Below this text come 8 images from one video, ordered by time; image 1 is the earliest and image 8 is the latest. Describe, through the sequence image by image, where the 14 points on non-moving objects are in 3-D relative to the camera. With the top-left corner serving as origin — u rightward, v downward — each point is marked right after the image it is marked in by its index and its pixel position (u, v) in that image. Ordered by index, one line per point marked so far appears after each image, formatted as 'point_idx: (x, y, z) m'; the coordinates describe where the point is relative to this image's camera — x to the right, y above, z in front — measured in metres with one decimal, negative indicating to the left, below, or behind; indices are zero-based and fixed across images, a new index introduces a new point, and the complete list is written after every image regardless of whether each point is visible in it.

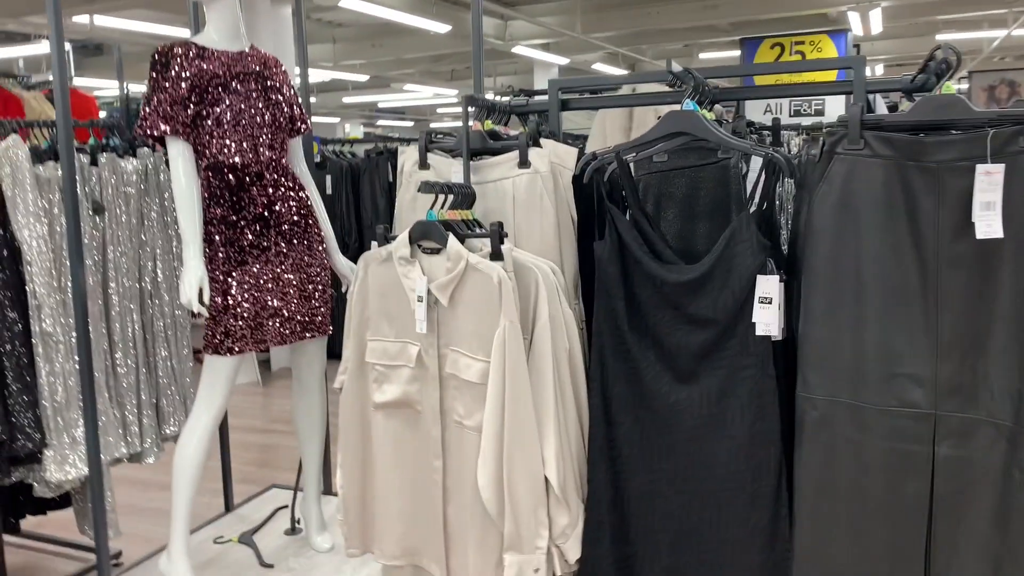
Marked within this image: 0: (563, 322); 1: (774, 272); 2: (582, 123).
0: (+0.1, -0.1, +1.6) m
1: (+0.5, 0.0, +1.5) m
2: (+0.5, +0.9, +4.4) m
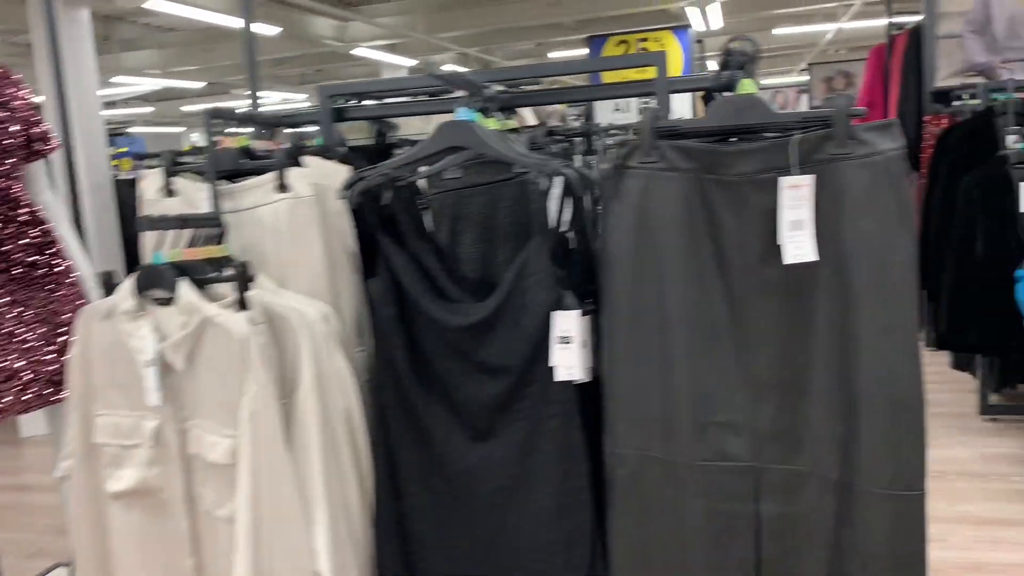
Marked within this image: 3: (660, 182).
0: (-0.3, -0.1, +1.3) m
1: (+0.1, 0.0, +1.3) m
2: (-0.3, +0.9, +4.2) m
3: (+0.2, +0.1, +1.2) m
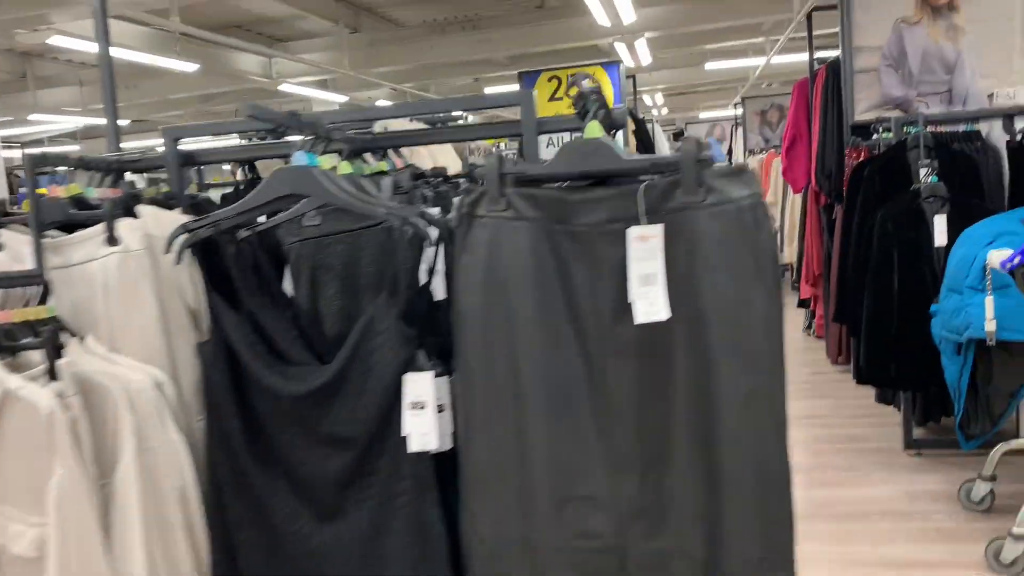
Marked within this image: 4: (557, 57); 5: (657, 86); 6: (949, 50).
0: (-0.5, -0.2, +1.2) m
1: (-0.1, -0.1, +1.2) m
2: (-0.7, +0.7, +4.0) m
3: (0.0, +0.1, +1.1) m
4: (+0.4, +2.2, +8.3) m
5: (+1.8, +2.5, +10.8) m
6: (+2.2, +1.2, +4.3) m
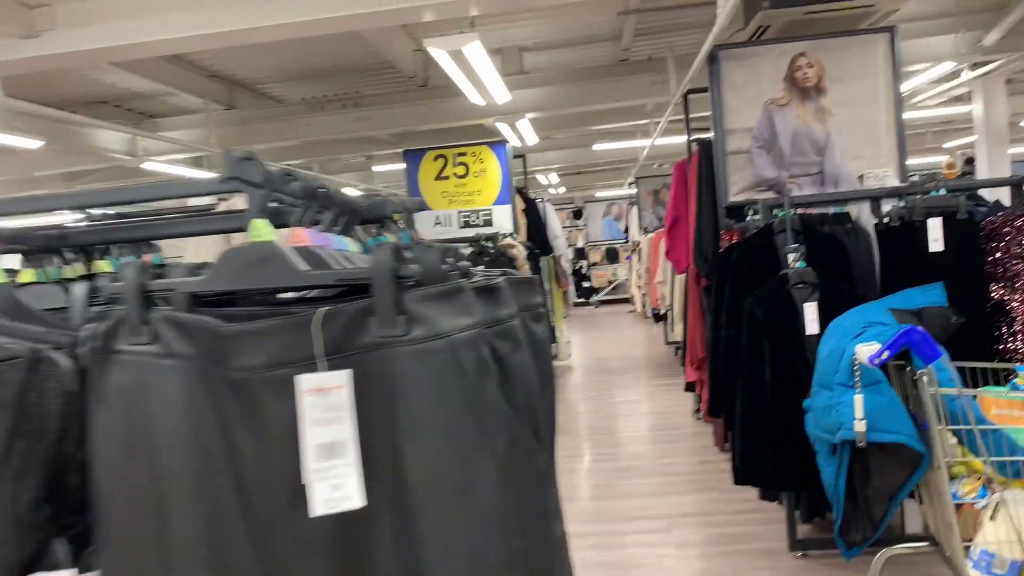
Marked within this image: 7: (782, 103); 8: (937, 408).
0: (-0.8, -0.4, +0.8) m
1: (-0.4, -0.3, +0.8) m
2: (-1.3, +0.3, +3.7) m
3: (-0.3, -0.1, +0.7) m
4: (-0.7, +1.4, +8.2) m
5: (+0.5, +1.5, +10.8) m
6: (+1.5, +0.8, +4.3) m
7: (+1.4, +0.9, +4.3) m
8: (+1.1, -0.3, +2.2) m
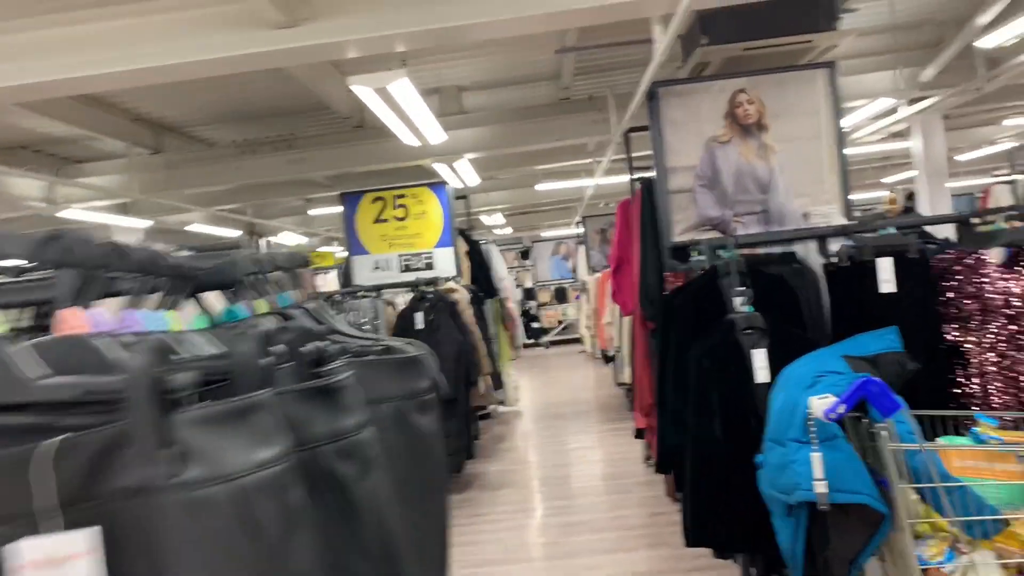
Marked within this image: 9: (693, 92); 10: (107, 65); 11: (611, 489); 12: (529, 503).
0: (-0.9, -0.5, +0.5) m
1: (-0.5, -0.3, +0.6) m
2: (-1.5, 0.0, +3.4) m
3: (-0.4, -0.1, +0.5) m
4: (-1.2, +1.0, +8.0) m
5: (-0.2, +1.0, +10.6) m
6: (+1.2, +0.6, +4.2) m
7: (+1.0, +0.7, +4.2) m
8: (+0.9, -0.4, +2.1) m
9: (+0.9, +1.0, +4.2) m
10: (-1.6, +0.9, +3.4) m
11: (+0.6, -1.2, +5.4) m
12: (+0.1, -1.3, +5.3) m
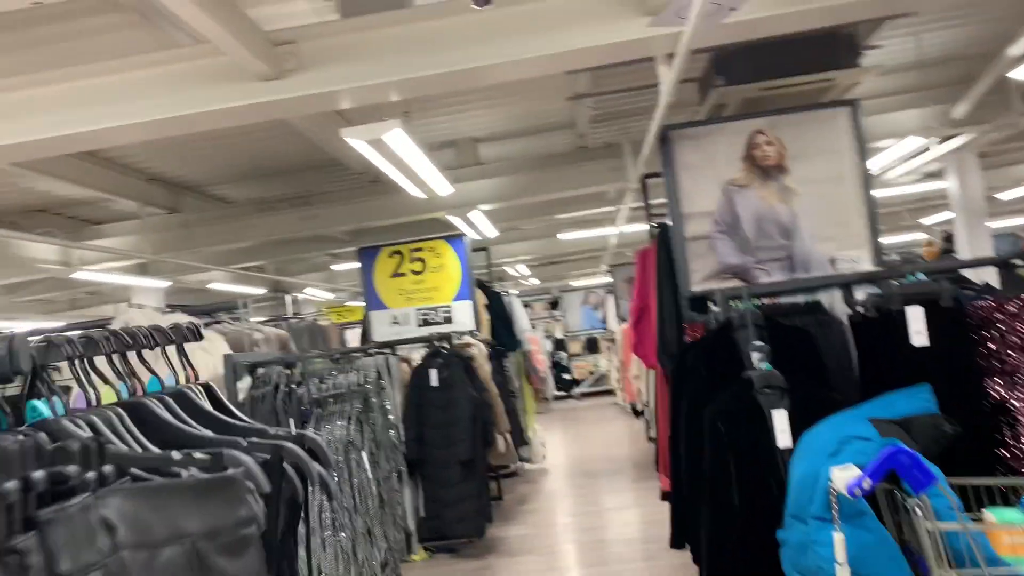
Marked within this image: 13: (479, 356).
0: (-1.0, -0.5, +0.3) m
1: (-0.6, -0.4, +0.4) m
2: (-1.5, -0.2, +3.3) m
3: (-0.5, -0.2, +0.3) m
4: (-1.0, +0.5, +7.9) m
5: (+0.1, +0.4, +10.4) m
6: (+1.2, +0.3, +3.9) m
7: (+1.1, +0.5, +4.0) m
8: (+0.9, -0.5, +1.8) m
9: (+0.9, +0.7, +4.0) m
10: (-1.6, +0.6, +3.3) m
11: (+0.7, -1.6, +5.1) m
12: (+0.2, -1.6, +5.0) m
13: (-0.2, -0.5, +6.1) m
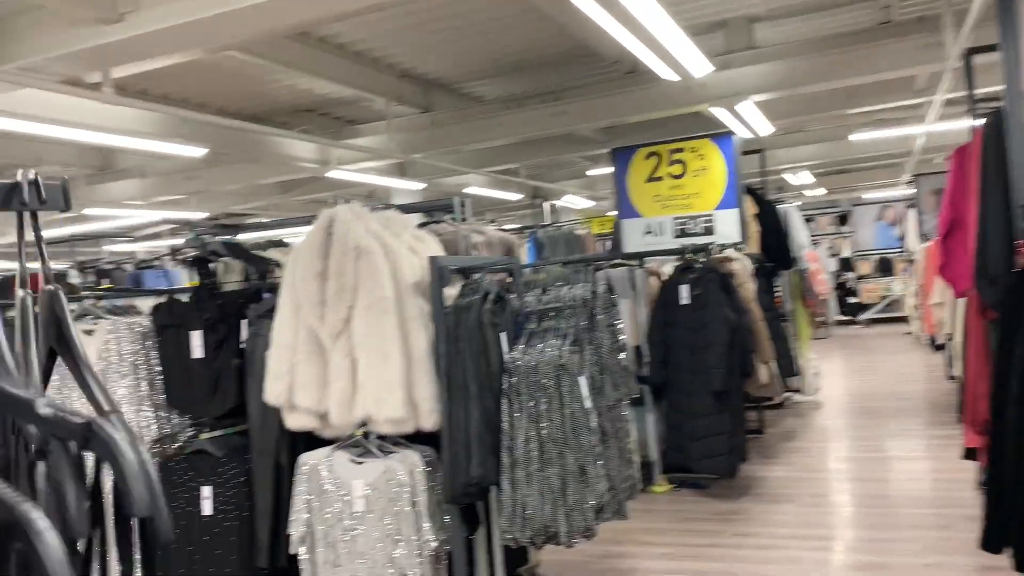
0: (-1.1, -0.4, +0.1) m
1: (-0.8, -0.3, 0.0) m
2: (-0.7, +0.2, +3.0) m
3: (-0.7, -0.1, -0.1) m
4: (+1.2, +1.3, +7.1) m
5: (+3.1, +1.3, +9.2) m
6: (+2.2, +0.6, +2.7) m
7: (+2.0, +0.8, +2.9) m
8: (+1.1, -0.4, +0.9) m
9: (+1.9, +1.0, +2.9) m
10: (-0.8, +1.0, +3.0) m
11: (+2.0, -1.1, +4.1) m
12: (+1.5, -1.2, +4.2) m
13: (+1.4, +0.1, +5.3) m
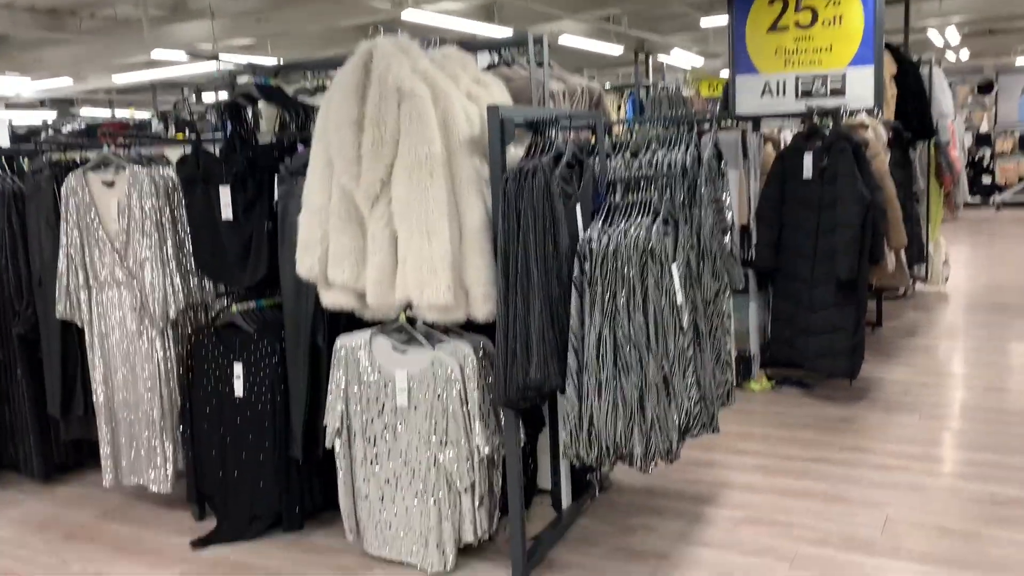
0: (-1.2, -0.4, -0.3) m
1: (-0.9, -0.4, -0.4) m
2: (-0.5, +0.6, +2.4) m
3: (-0.8, -0.2, -0.6) m
4: (+2.0, +2.2, +6.1) m
5: (+4.0, +2.5, +8.0) m
6: (+2.3, +0.9, +1.8) m
7: (+2.2, +1.0, +1.9) m
8: (+1.1, -0.4, +0.3) m
9: (+2.1, +1.3, +1.9) m
10: (-0.5, +1.4, +2.3) m
11: (+2.3, -0.6, +3.5) m
12: (+1.8, -0.7, +3.6) m
13: (+1.9, +0.8, +4.5) m
